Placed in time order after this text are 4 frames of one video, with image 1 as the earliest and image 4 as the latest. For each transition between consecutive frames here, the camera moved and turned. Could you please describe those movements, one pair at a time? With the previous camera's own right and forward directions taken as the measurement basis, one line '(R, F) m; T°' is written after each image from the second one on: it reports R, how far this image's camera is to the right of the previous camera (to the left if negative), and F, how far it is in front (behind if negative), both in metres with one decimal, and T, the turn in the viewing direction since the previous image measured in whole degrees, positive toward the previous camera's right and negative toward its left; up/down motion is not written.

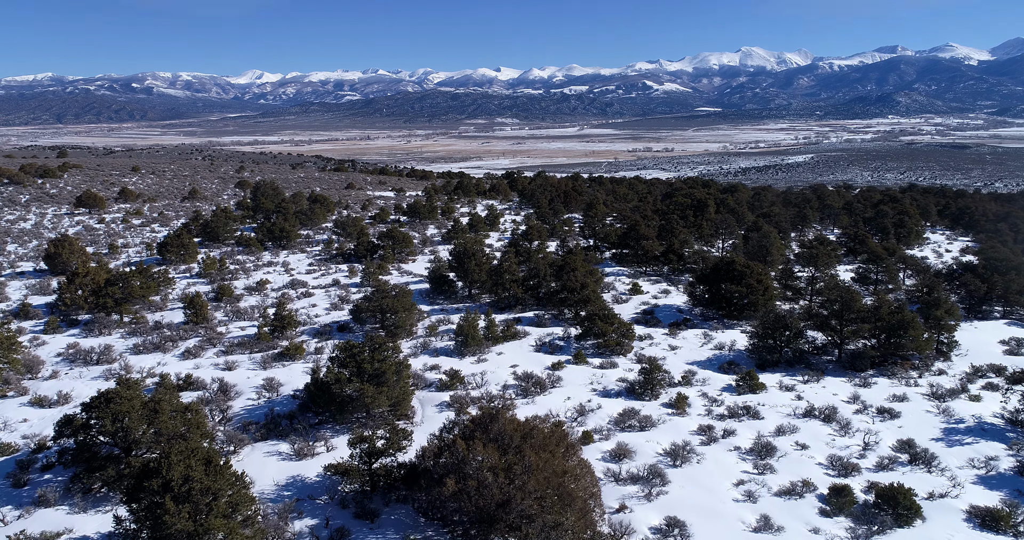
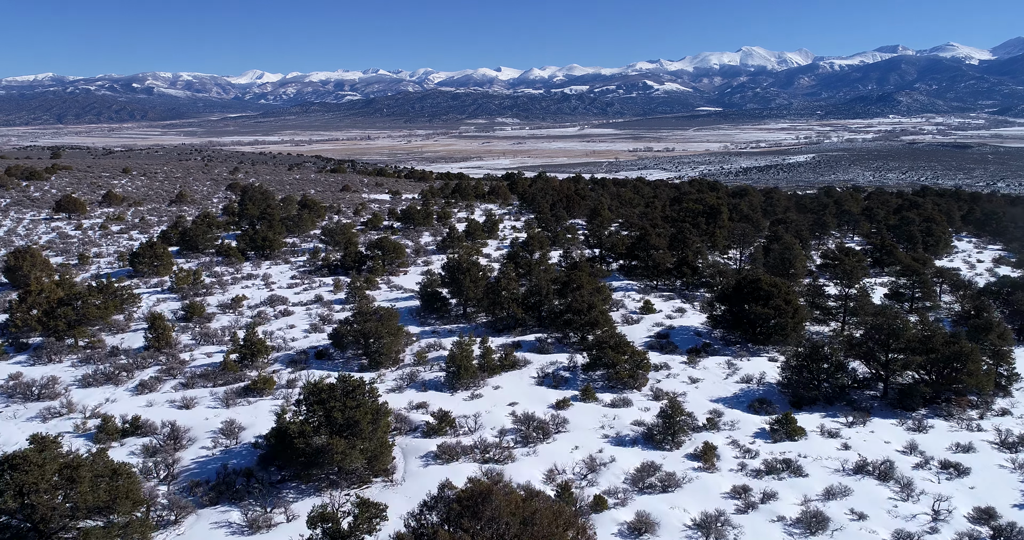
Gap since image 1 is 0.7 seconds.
(0.0, +1.8) m; 0°
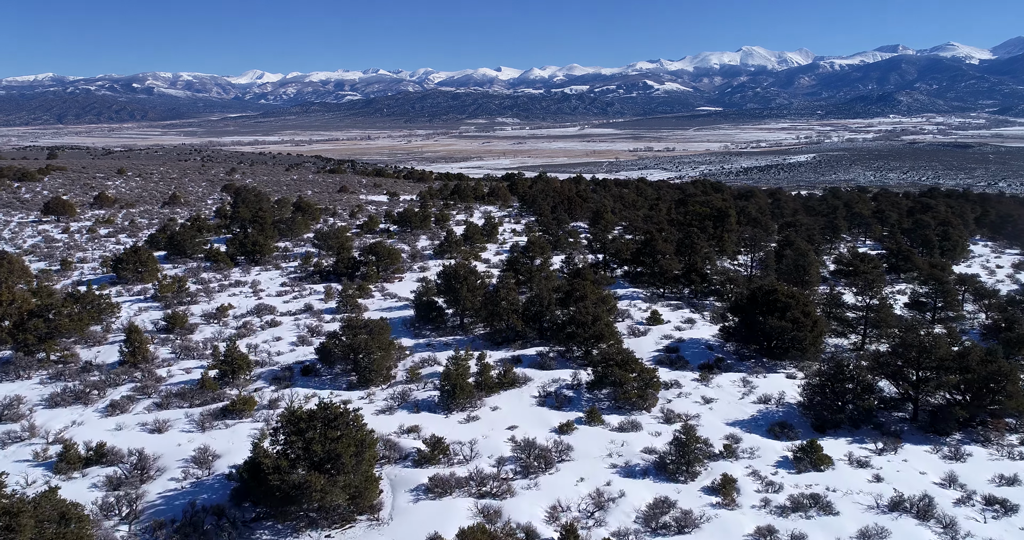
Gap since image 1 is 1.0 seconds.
(0.0, +0.9) m; 0°
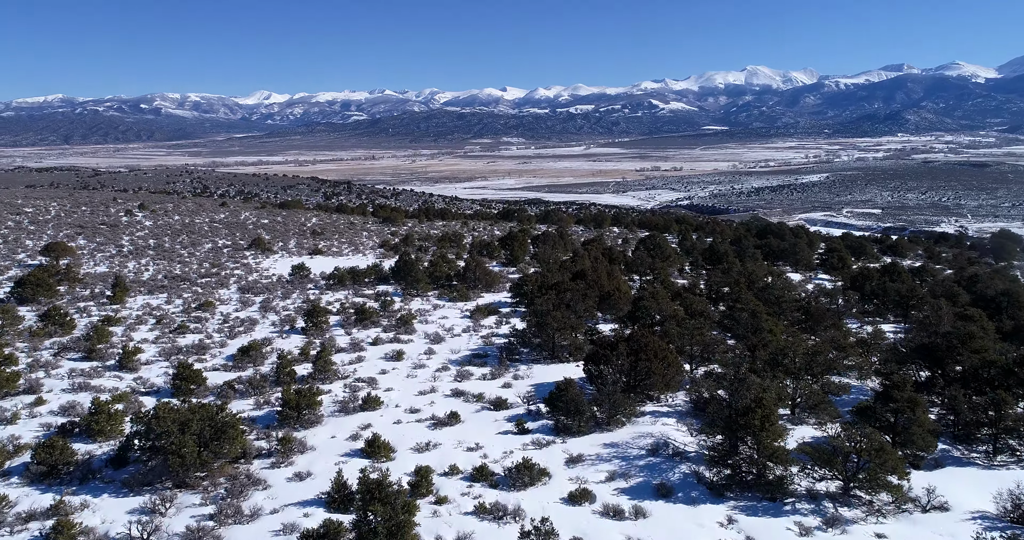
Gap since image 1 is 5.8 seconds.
(+0.6, +19.9) m; -1°
